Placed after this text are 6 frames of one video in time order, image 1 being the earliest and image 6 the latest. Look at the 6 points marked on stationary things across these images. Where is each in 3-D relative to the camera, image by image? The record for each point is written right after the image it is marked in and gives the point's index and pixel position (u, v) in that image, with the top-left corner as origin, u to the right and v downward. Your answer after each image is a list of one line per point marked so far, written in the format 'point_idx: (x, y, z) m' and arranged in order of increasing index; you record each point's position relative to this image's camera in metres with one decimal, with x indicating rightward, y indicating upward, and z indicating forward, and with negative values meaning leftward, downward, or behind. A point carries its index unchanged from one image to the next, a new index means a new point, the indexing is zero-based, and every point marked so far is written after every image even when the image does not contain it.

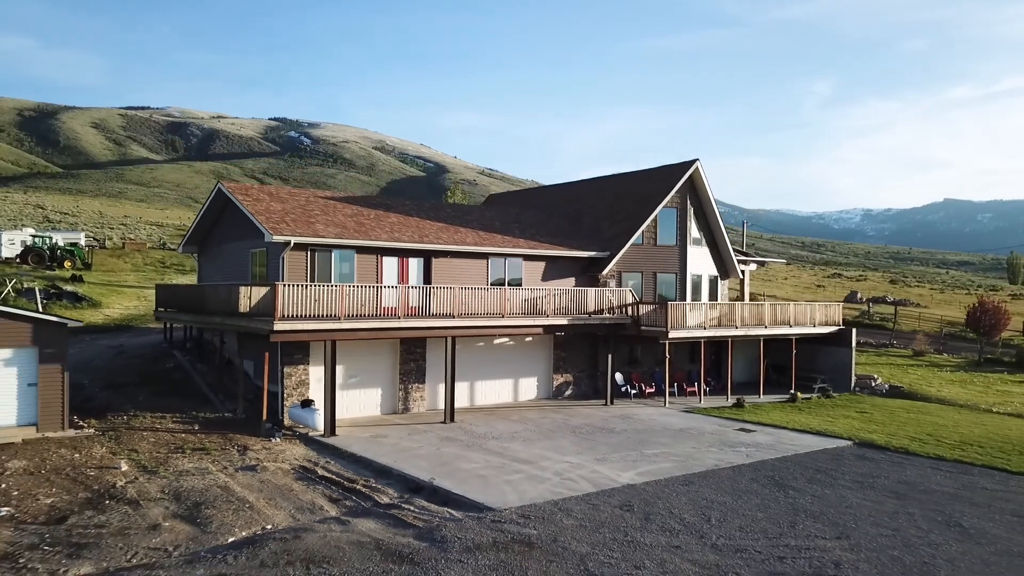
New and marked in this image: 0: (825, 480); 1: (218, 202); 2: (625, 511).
0: (+4.6, -2.8, +11.0) m
1: (-6.6, +1.9, +16.5) m
2: (+1.4, -2.7, +9.1) m
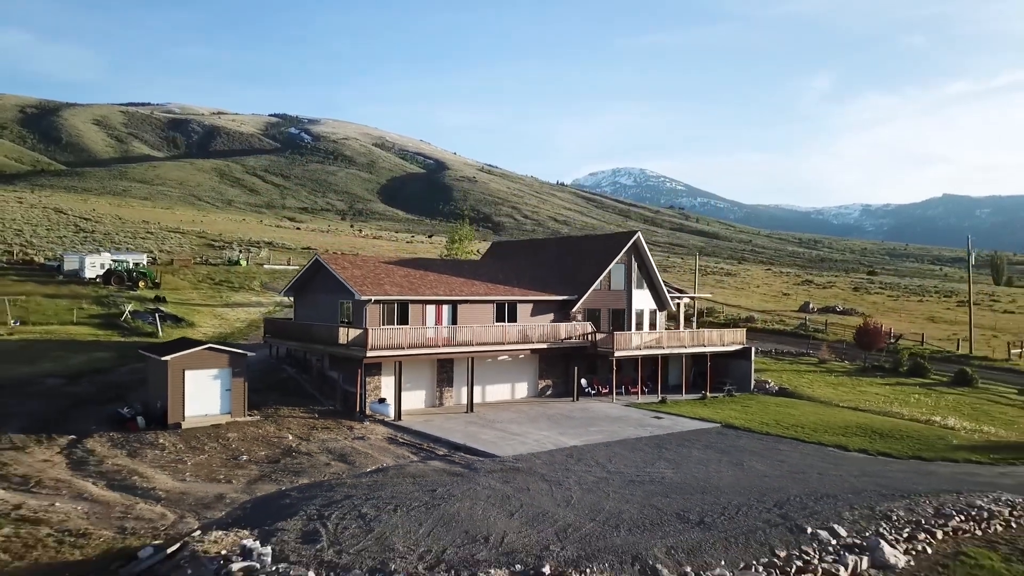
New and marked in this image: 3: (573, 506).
0: (+4.6, -4.1, +19.2) m
1: (-6.7, +0.7, +24.6) m
2: (+1.3, -4.0, +17.3) m
3: (+1.1, -4.1, +13.5) m
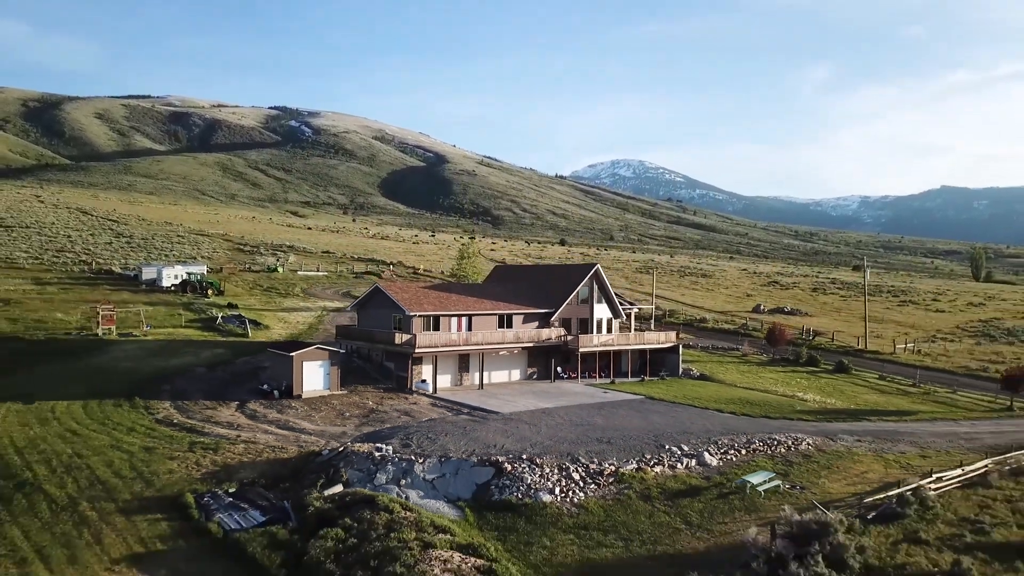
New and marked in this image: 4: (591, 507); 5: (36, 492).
0: (+4.4, -5.0, +30.5) m
1: (-6.8, -0.1, +35.9) m
2: (+1.1, -4.9, +28.6) m
3: (+1.0, -5.0, +24.9) m
4: (+2.2, -5.9, +19.9) m
5: (-12.8, -5.5, +19.6) m
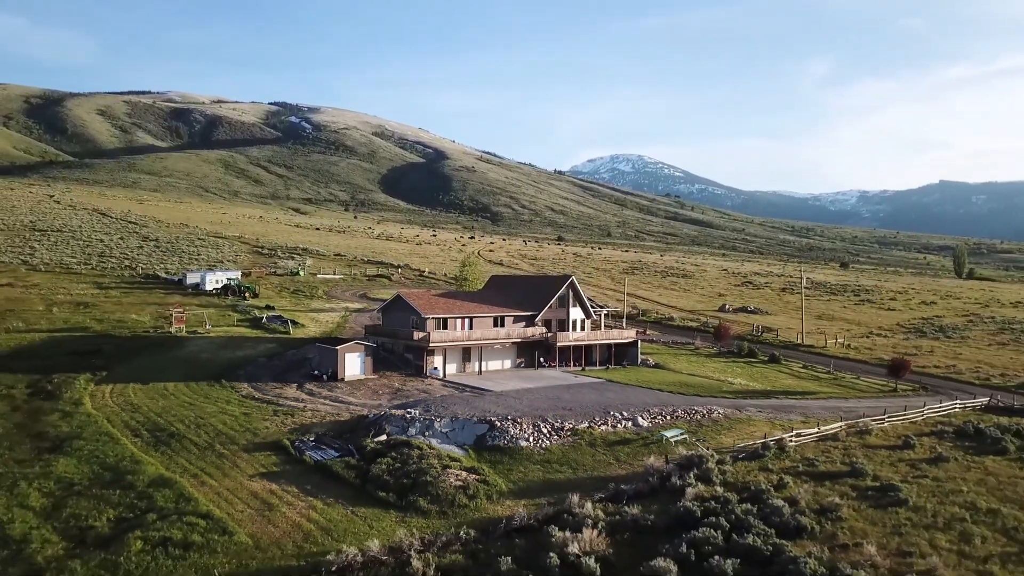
0: (+3.9, -5.5, +40.3) m
1: (-7.3, -0.6, +45.6) m
2: (+0.7, -5.5, +38.4) m
3: (+0.5, -5.6, +34.6) m
4: (+1.7, -6.5, +29.7) m
5: (-13.3, -6.1, +29.4) m
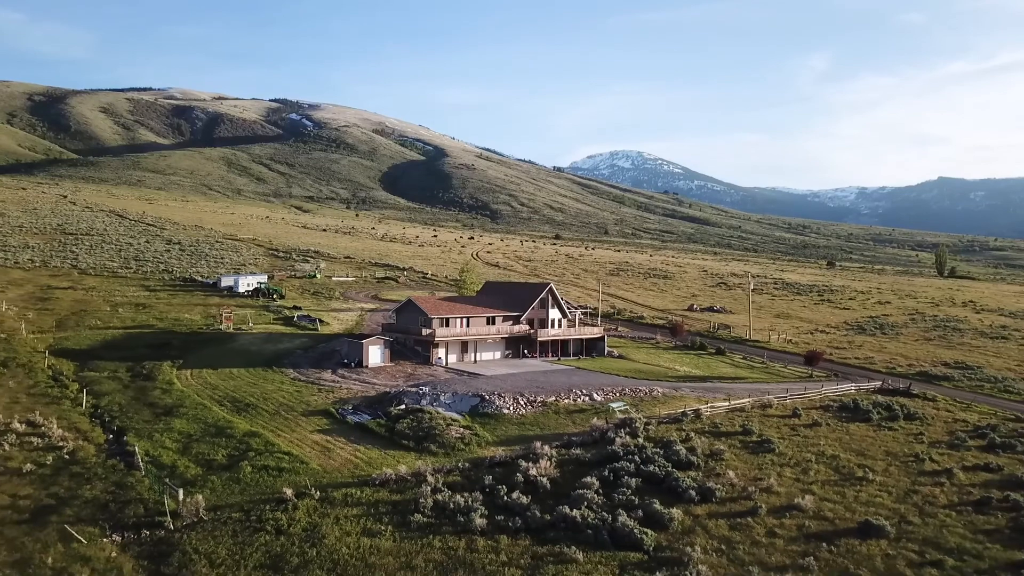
0: (+3.1, -6.0, +51.1) m
1: (-8.2, -1.0, +56.4) m
2: (-0.2, -5.9, +49.2) m
3: (-0.3, -6.1, +45.4) m
4: (+0.9, -7.1, +40.5) m
5: (-14.2, -6.6, +40.2) m
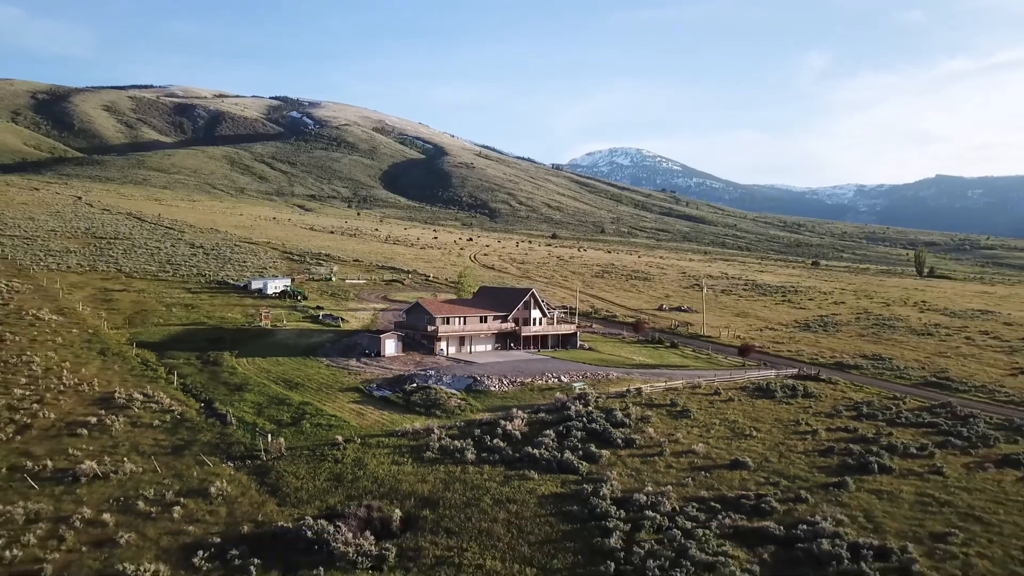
0: (+2.0, -6.5, +64.0) m
1: (-9.3, -1.5, +69.3) m
2: (-1.3, -6.5, +62.1) m
3: (-1.4, -6.6, +58.3) m
4: (-0.2, -7.6, +53.3) m
5: (-15.2, -7.2, +53.1) m
